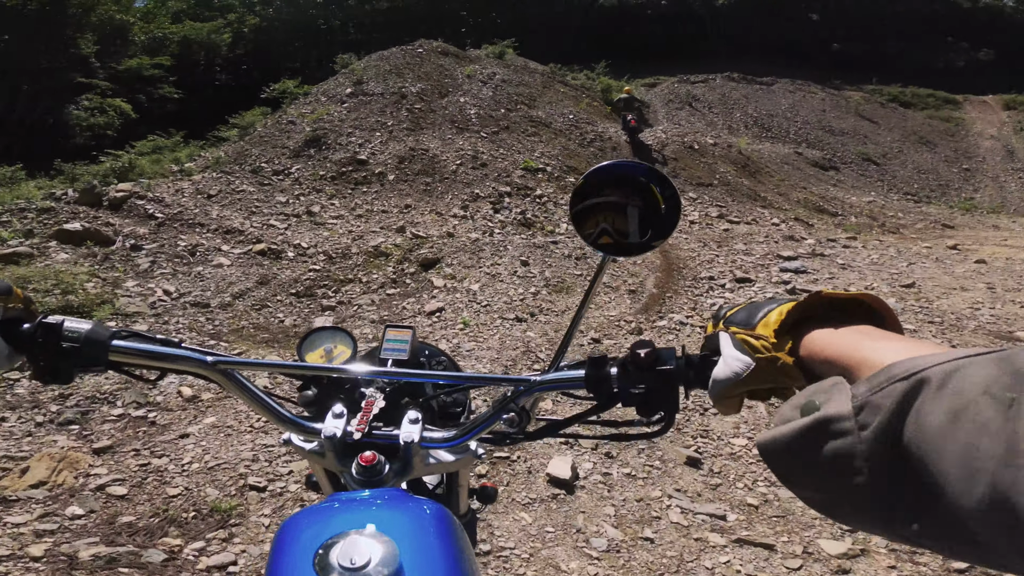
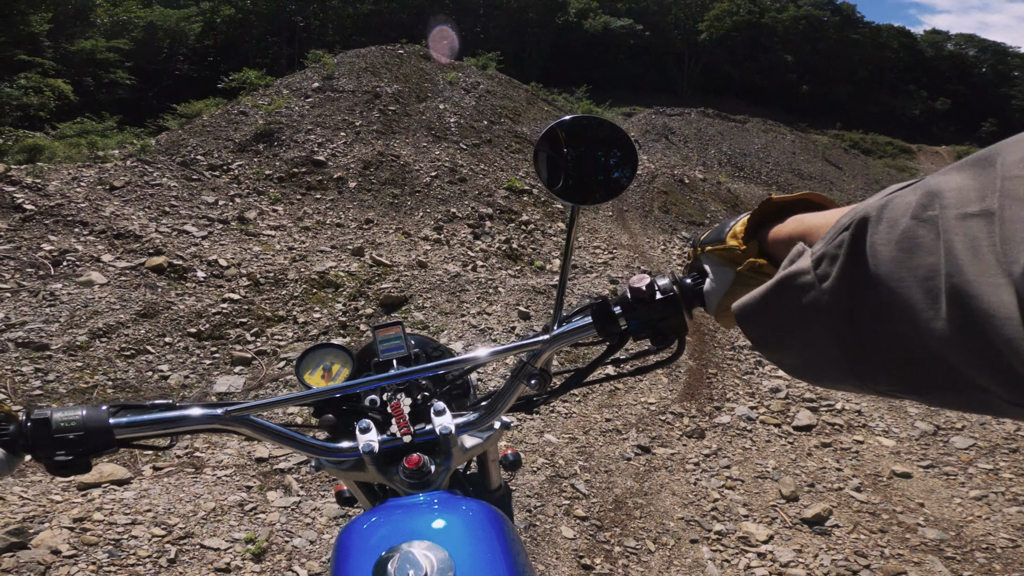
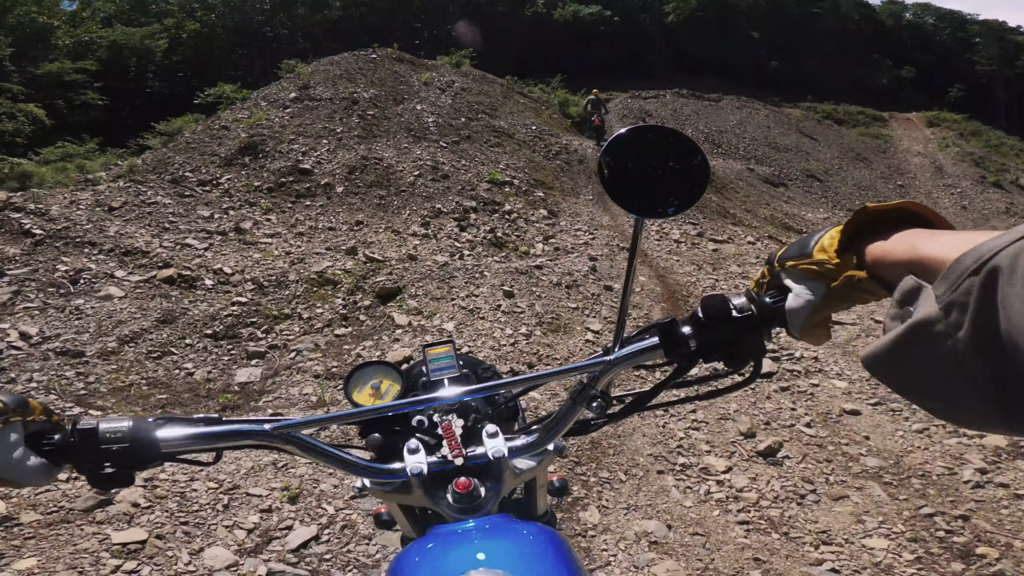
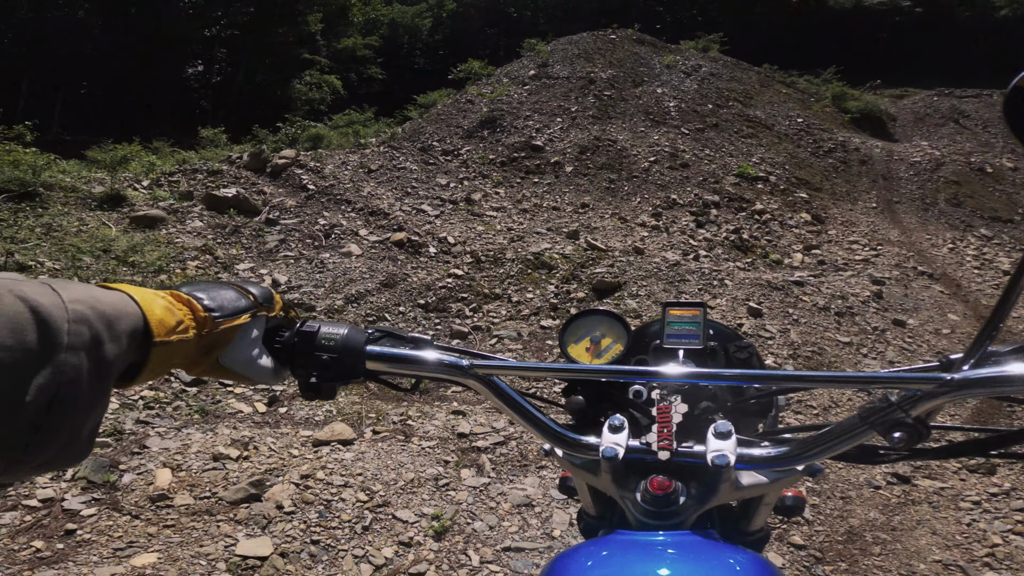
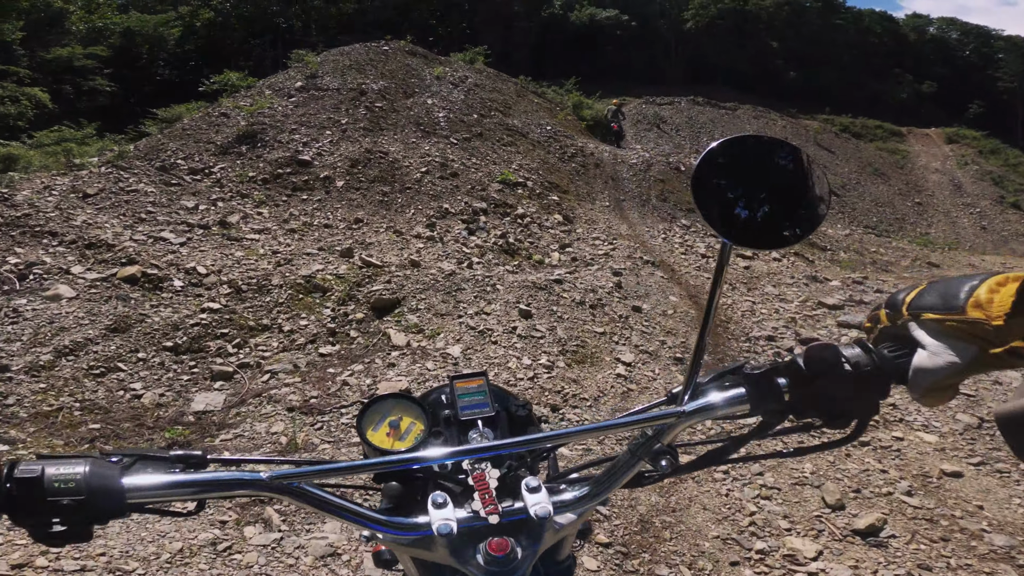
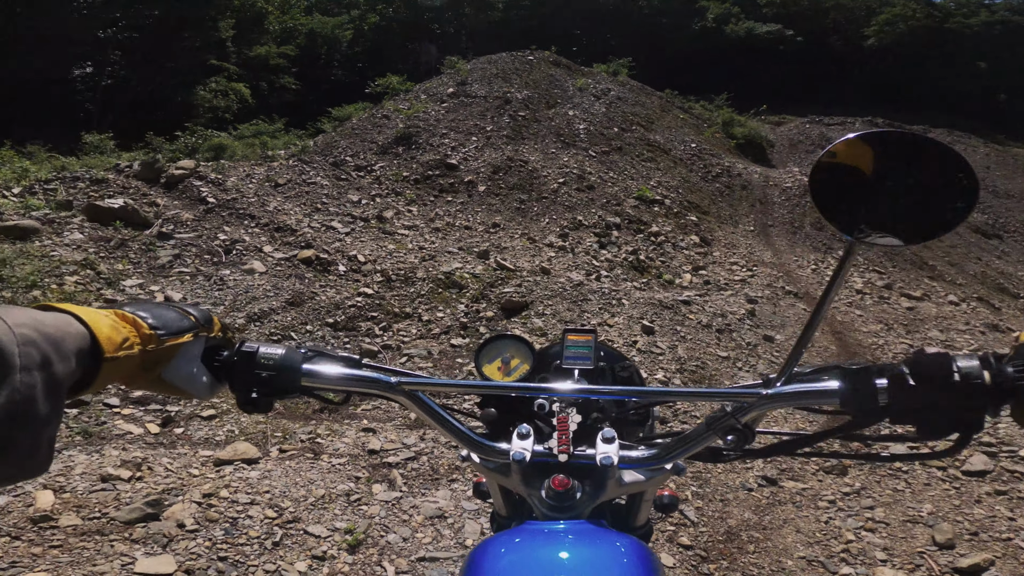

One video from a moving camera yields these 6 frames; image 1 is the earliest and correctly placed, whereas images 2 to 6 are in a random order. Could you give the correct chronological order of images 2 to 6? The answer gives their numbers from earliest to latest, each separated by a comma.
3, 5, 2, 6, 4
